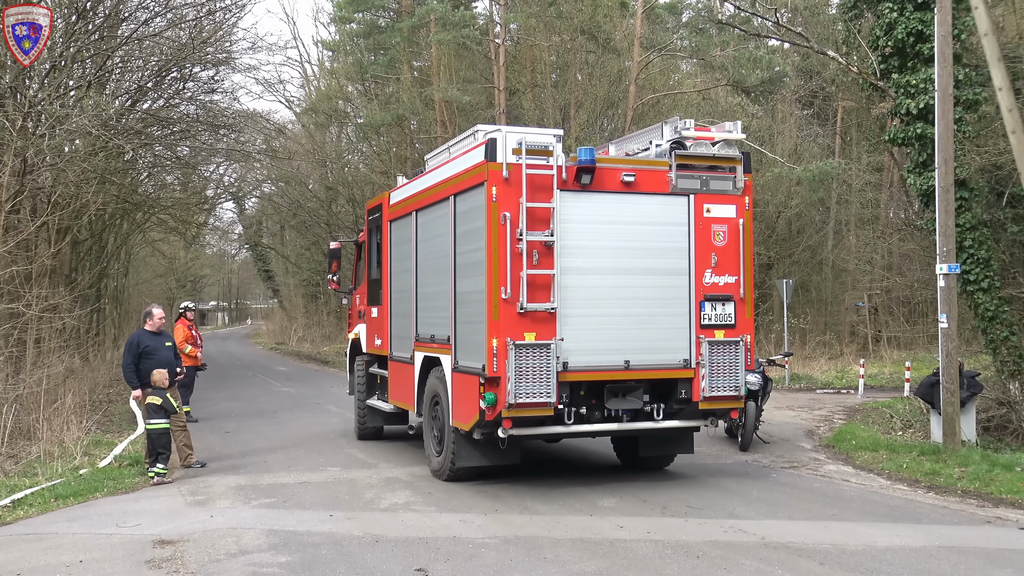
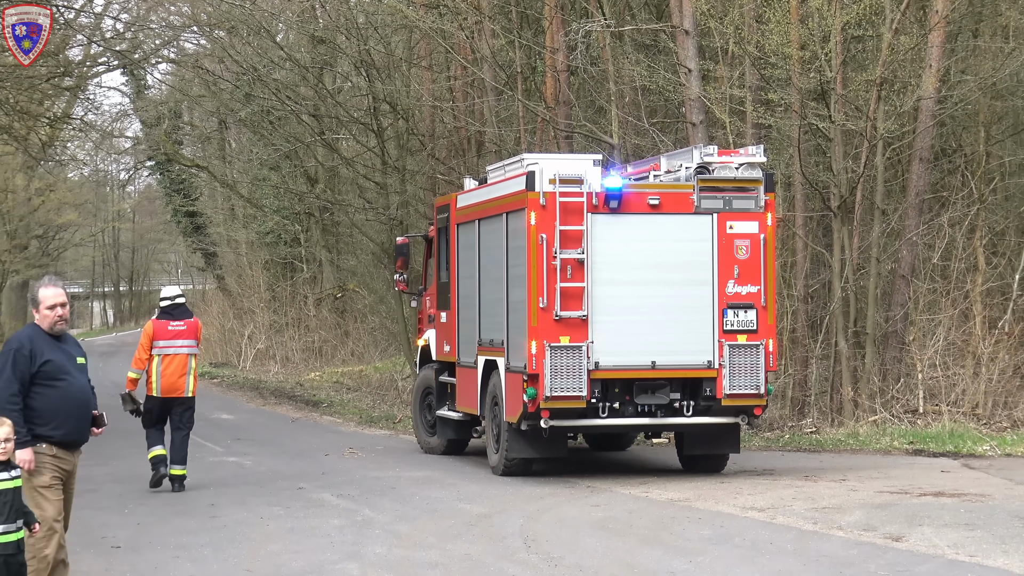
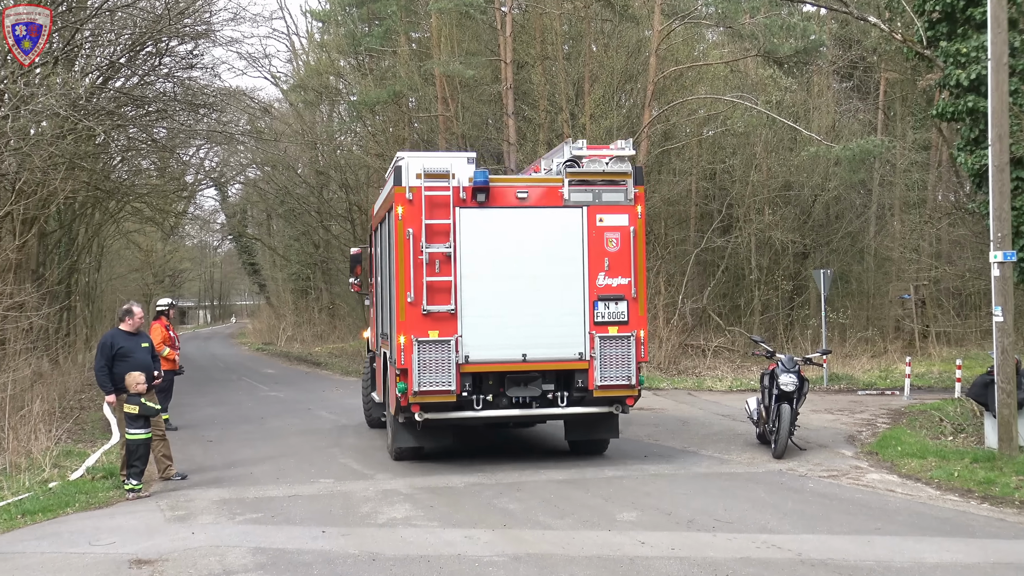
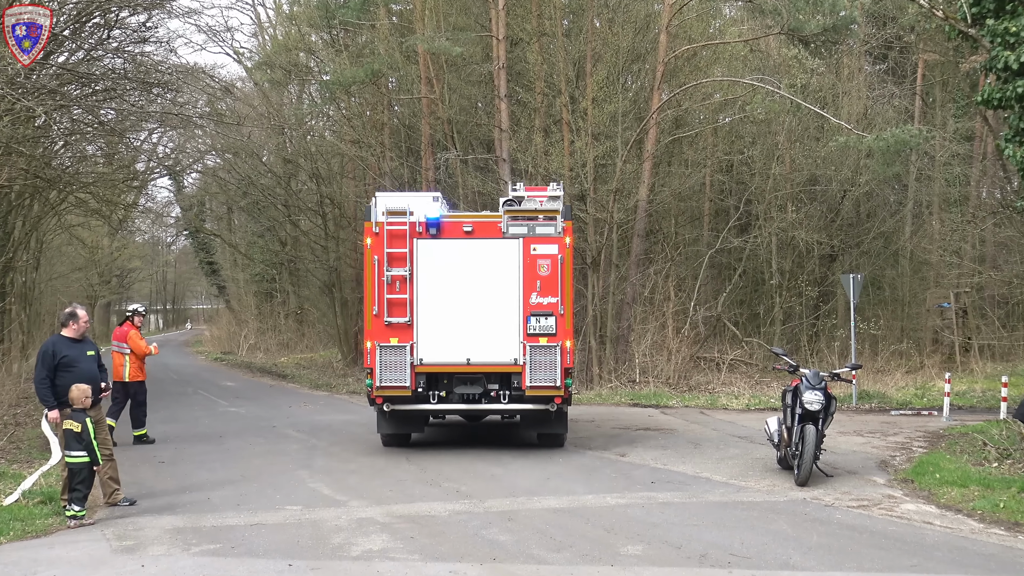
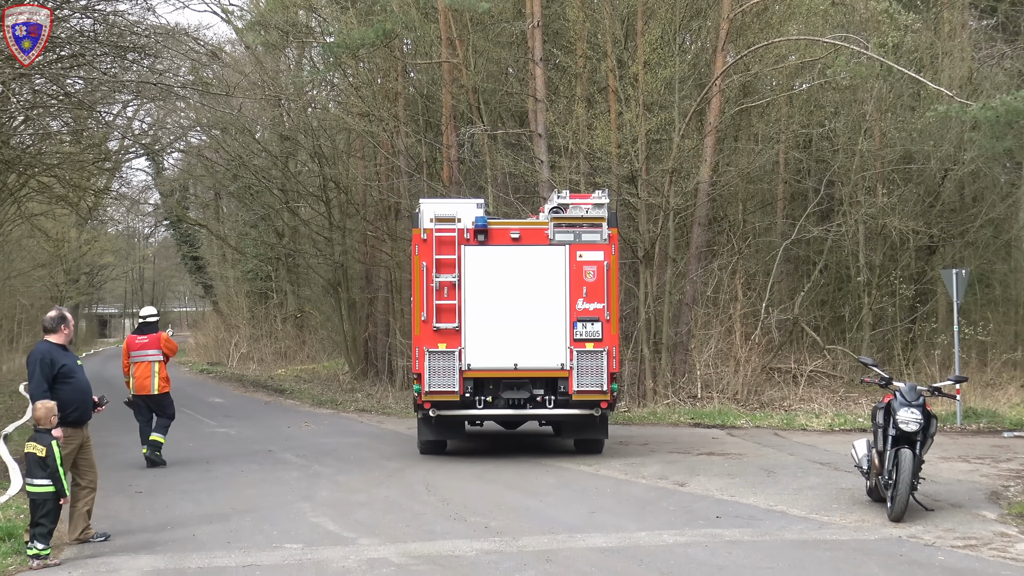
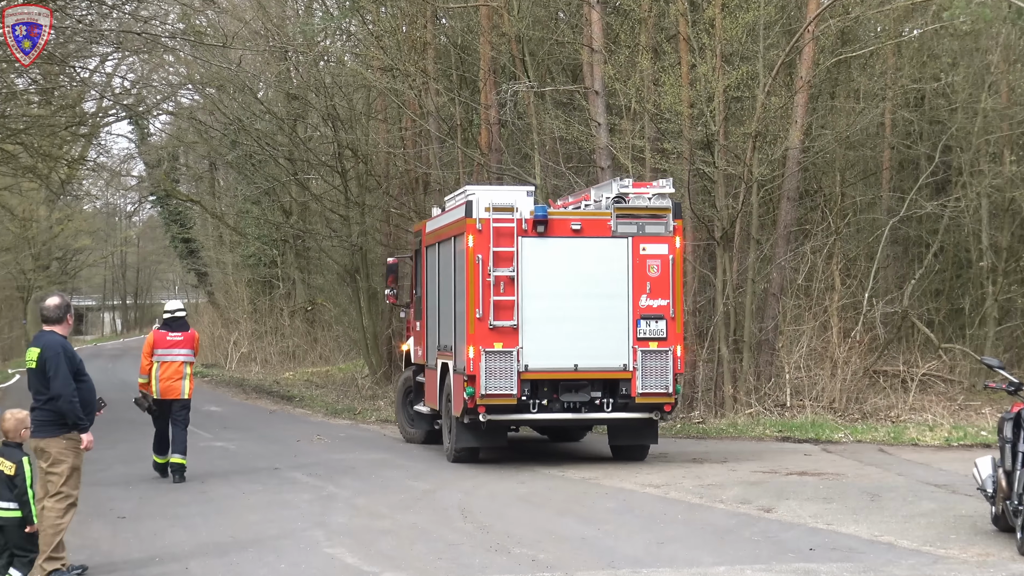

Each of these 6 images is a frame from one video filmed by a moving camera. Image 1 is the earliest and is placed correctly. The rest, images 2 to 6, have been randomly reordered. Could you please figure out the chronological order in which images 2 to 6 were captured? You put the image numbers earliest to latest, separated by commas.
3, 4, 5, 6, 2
